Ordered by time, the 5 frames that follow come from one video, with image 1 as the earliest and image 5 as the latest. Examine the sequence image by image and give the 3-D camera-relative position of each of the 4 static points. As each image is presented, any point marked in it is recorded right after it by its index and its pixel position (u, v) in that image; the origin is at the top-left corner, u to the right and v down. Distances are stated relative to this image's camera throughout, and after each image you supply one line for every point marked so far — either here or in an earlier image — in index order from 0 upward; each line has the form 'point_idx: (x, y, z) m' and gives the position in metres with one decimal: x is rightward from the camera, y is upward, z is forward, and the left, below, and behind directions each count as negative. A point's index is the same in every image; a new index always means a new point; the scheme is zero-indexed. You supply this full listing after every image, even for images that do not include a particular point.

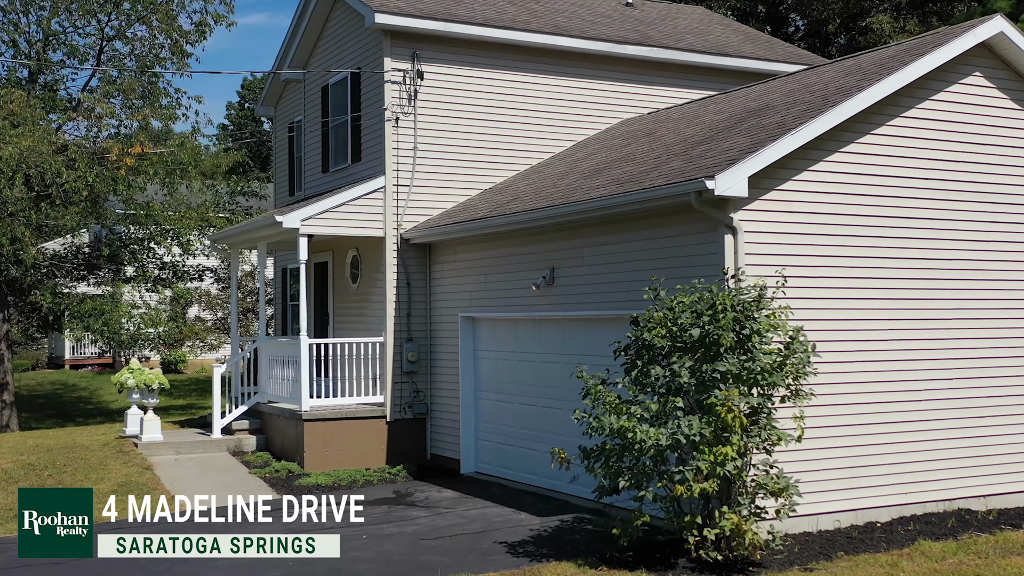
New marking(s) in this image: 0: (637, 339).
0: (+1.0, -0.4, +7.9) m
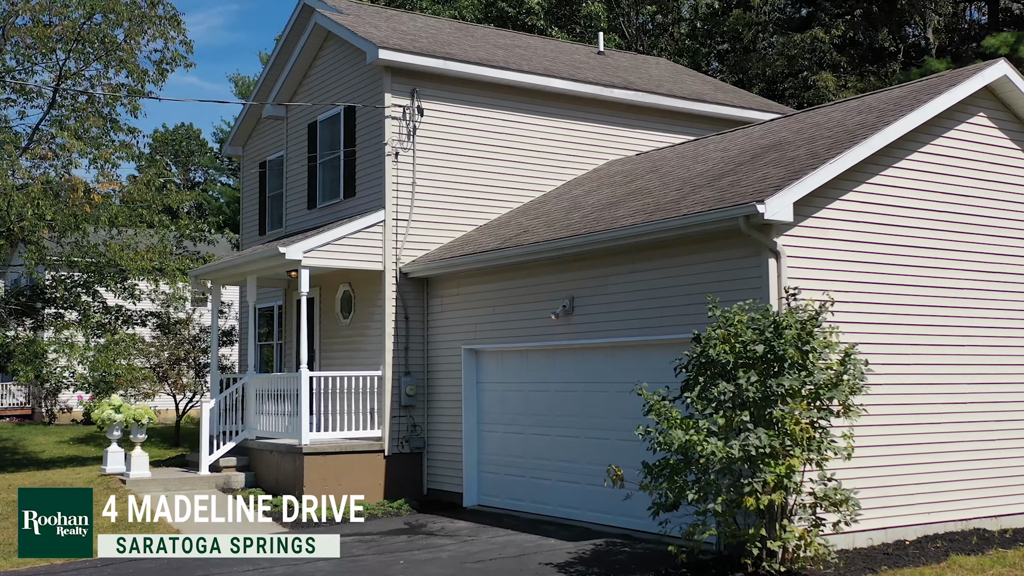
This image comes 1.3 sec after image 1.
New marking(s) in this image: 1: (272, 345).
0: (+1.6, -0.6, +8.1) m
1: (-4.8, -1.1, +18.9) m
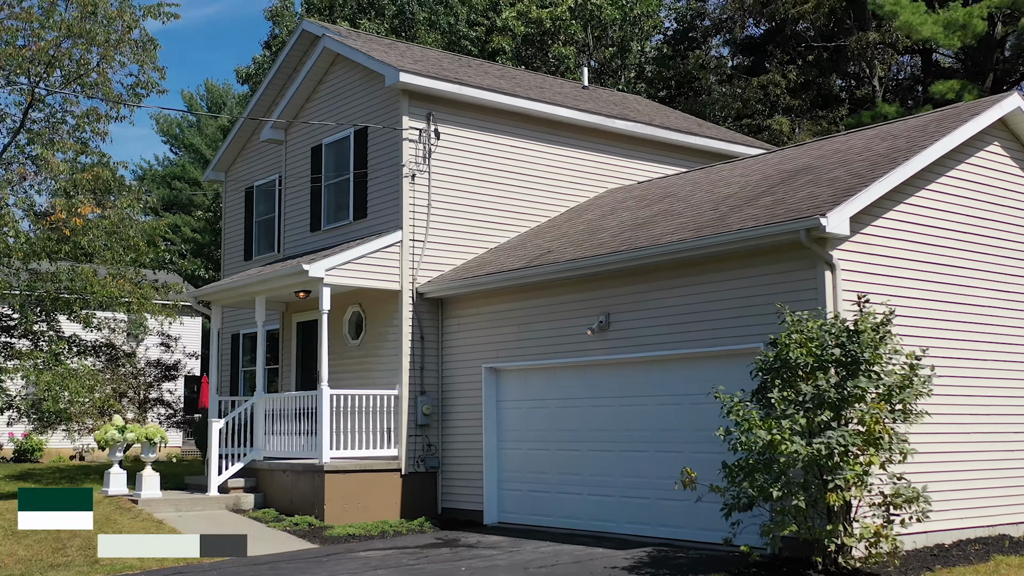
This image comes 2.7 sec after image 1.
0: (+2.3, -0.6, +8.5) m
1: (-4.8, -1.6, +18.7) m
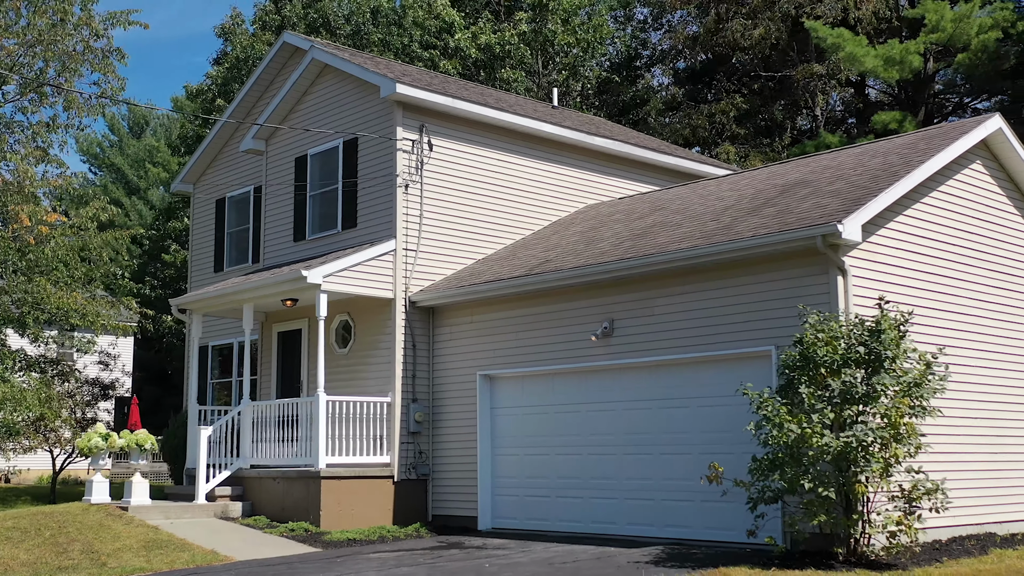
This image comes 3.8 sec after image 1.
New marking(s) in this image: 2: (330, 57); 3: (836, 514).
0: (+2.6, -0.6, +8.9) m
1: (-5.2, -1.7, +18.6) m
2: (-3.1, +3.9, +16.9) m
3: (+2.9, -2.0, +8.7) m
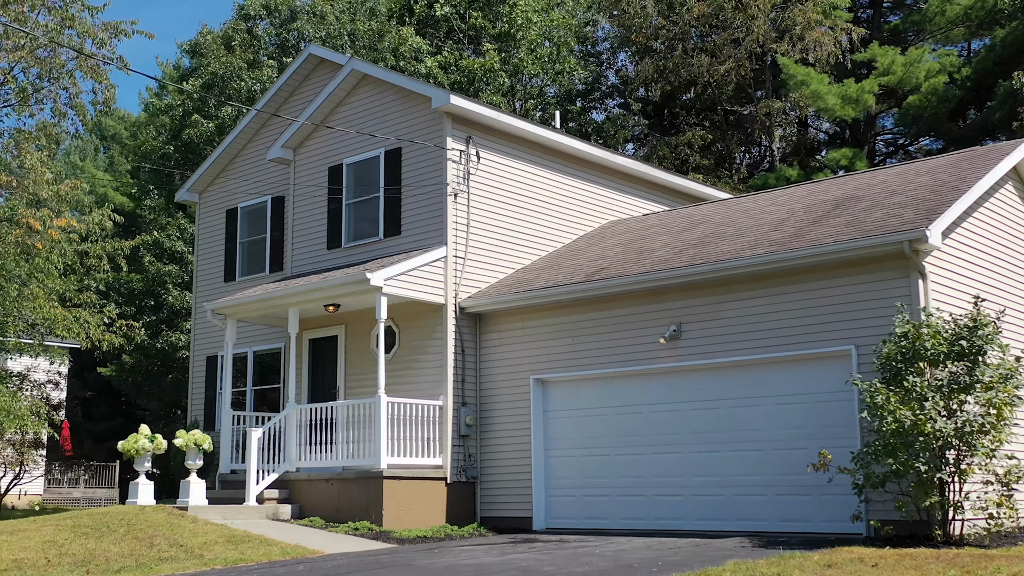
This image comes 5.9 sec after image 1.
0: (+3.8, -0.6, +9.6) m
1: (-4.7, -1.9, +18.6) m
2: (-2.4, +3.8, +17.2) m
3: (+4.1, -2.0, +9.4) m
